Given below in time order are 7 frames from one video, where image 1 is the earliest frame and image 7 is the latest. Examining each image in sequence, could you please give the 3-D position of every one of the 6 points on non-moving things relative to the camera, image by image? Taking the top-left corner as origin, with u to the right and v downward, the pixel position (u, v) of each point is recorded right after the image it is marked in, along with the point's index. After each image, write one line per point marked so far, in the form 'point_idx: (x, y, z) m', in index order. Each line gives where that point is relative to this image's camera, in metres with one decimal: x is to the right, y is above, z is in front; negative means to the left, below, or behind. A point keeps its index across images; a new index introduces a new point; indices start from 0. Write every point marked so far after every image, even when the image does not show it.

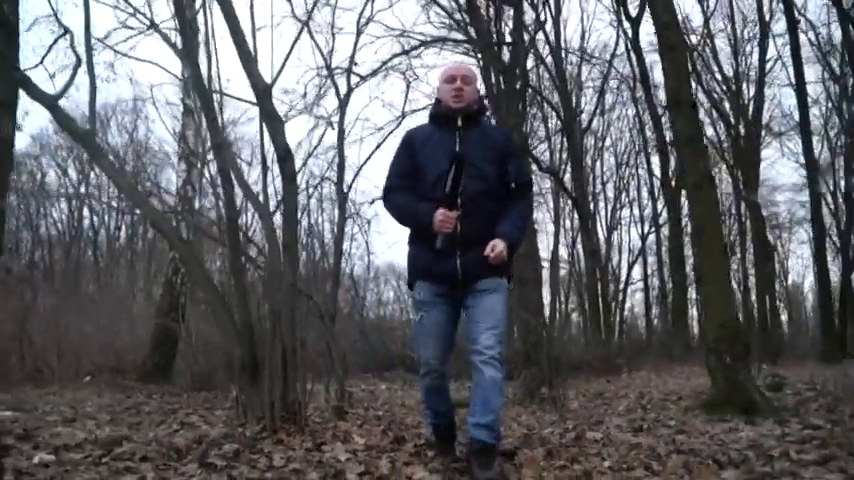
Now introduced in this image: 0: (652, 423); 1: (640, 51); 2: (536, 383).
0: (+1.6, -1.4, +7.0) m
1: (+4.5, +4.2, +19.6) m
2: (+1.1, -1.4, +9.4) m
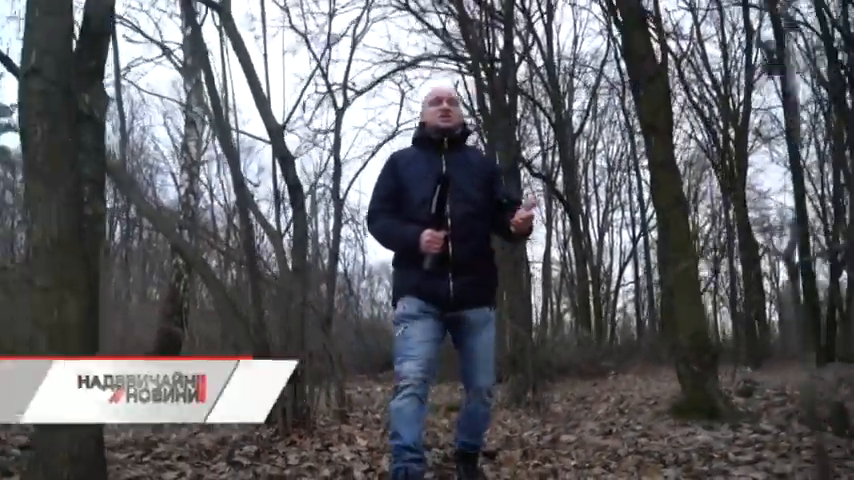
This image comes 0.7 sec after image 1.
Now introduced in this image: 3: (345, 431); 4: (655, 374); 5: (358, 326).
0: (+1.6, -1.5, +7.4) m
1: (+4.4, +4.1, +20.0) m
2: (+1.0, -1.5, +9.8) m
3: (-0.6, -1.5, +7.3) m
4: (+4.4, -2.5, +17.8) m
5: (-1.0, -1.3, +14.2) m
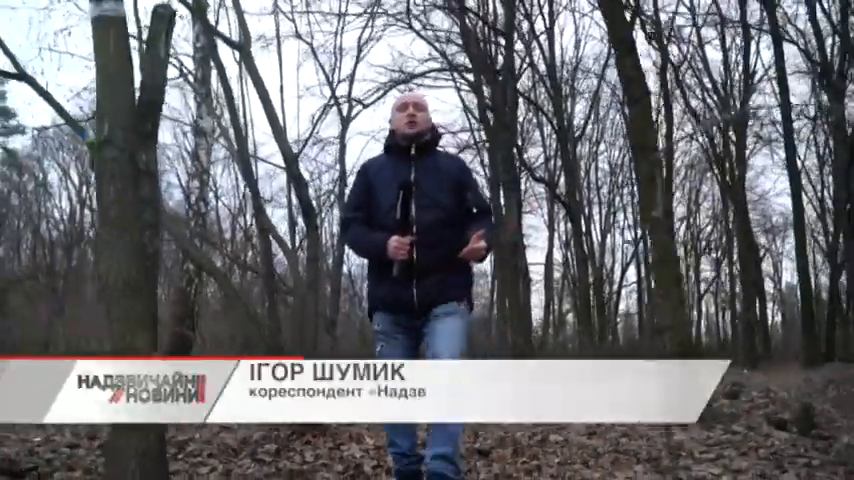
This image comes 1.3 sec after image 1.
0: (+1.6, -1.5, +7.7) m
1: (+4.5, +4.0, +20.3) m
2: (+1.0, -1.6, +10.1) m
3: (-0.6, -1.6, +7.6) m
4: (+4.4, -2.6, +18.1) m
5: (-1.0, -1.4, +14.6) m
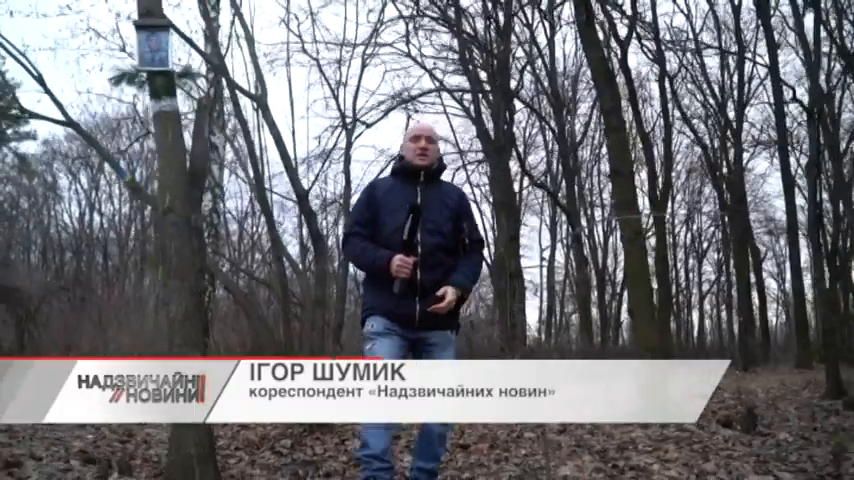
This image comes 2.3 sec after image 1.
0: (+1.6, -1.6, +8.3) m
1: (+4.5, +3.9, +20.9) m
2: (+1.0, -1.7, +10.7) m
3: (-0.6, -1.7, +8.2) m
4: (+4.5, -2.7, +18.6) m
5: (-1.0, -1.5, +15.1) m
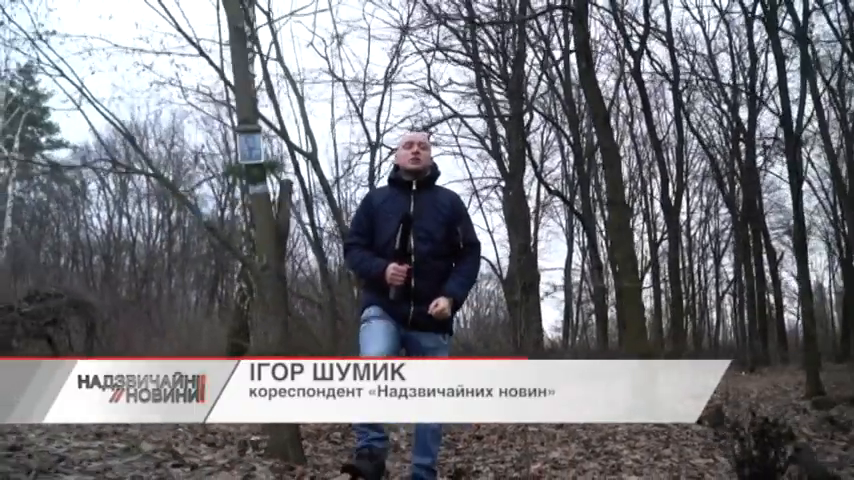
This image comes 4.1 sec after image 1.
0: (+1.8, -1.8, +9.2) m
1: (+5.0, +3.8, +21.7) m
2: (+1.3, -1.9, +11.6) m
3: (-0.4, -1.8, +9.1) m
4: (+4.9, -2.8, +19.5) m
5: (-0.6, -1.7, +16.1) m
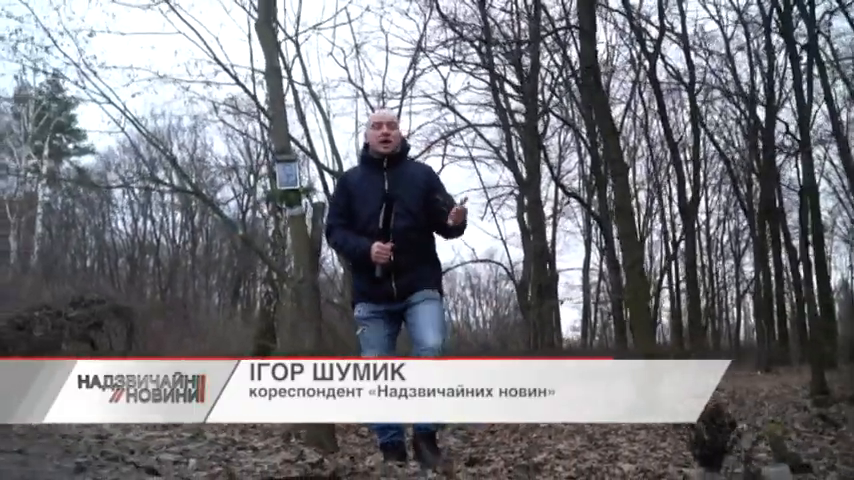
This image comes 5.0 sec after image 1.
0: (+2.0, -1.9, +9.5) m
1: (+5.4, +3.7, +22.0) m
2: (+1.5, -1.9, +12.0) m
3: (-0.2, -1.9, +9.5) m
4: (+5.3, -2.9, +19.8) m
5: (-0.3, -1.7, +16.5) m
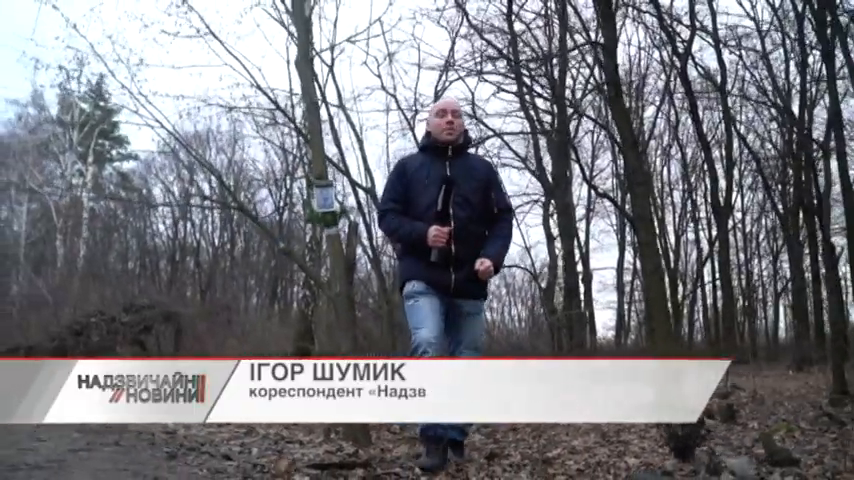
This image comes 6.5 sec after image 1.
0: (+2.3, -1.9, +9.9) m
1: (+6.2, +3.7, +22.2) m
2: (+2.0, -2.0, +12.3) m
3: (+0.1, -2.0, +10.0) m
4: (+6.0, -2.9, +20.0) m
5: (+0.3, -1.8, +16.9) m
